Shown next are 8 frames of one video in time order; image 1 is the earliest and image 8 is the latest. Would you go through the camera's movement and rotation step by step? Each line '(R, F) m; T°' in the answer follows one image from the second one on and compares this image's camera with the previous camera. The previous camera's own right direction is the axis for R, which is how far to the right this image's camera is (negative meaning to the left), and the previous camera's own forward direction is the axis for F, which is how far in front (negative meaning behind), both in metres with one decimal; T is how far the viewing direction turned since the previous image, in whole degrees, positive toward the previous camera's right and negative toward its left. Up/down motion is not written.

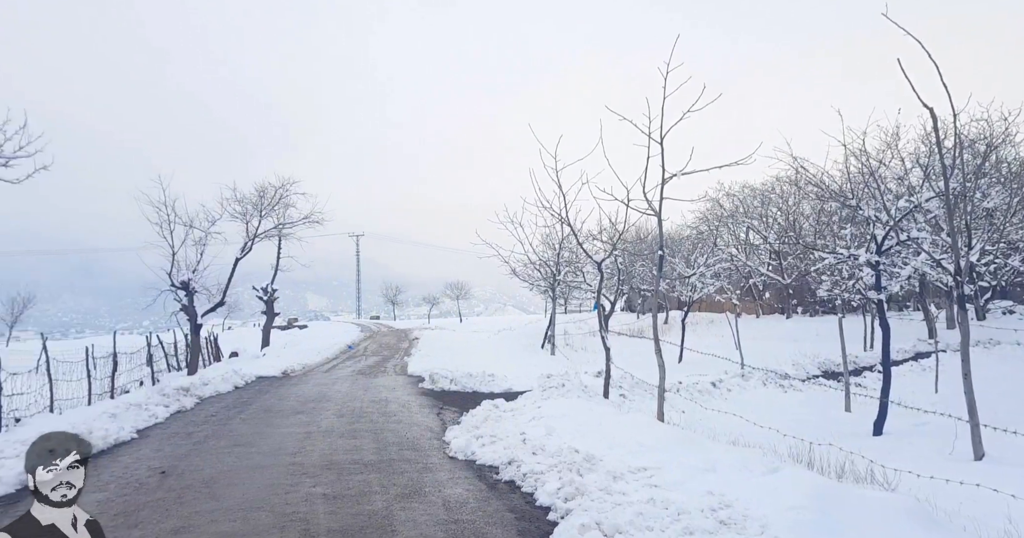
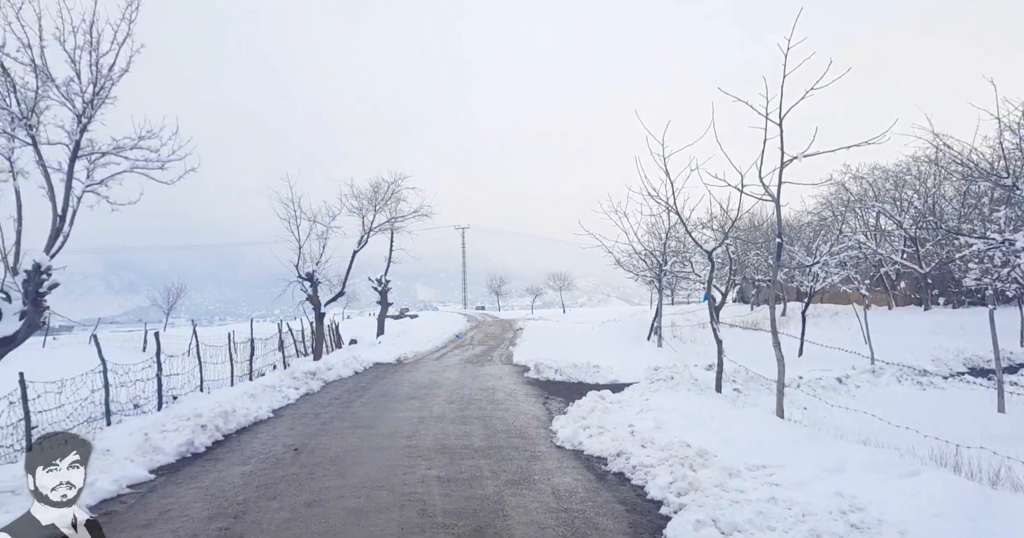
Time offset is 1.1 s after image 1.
(-0.3, 0.0) m; -8°
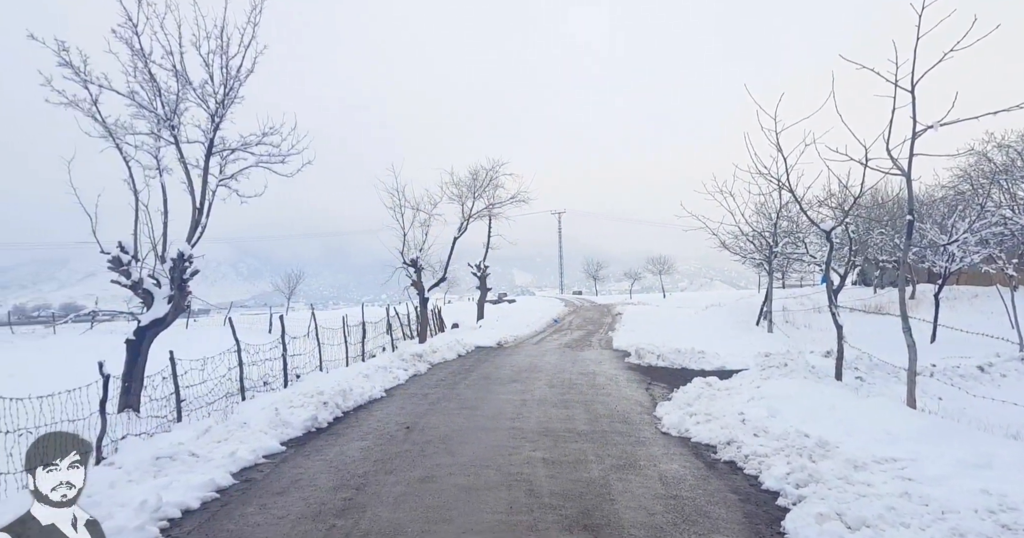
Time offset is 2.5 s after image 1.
(-0.3, 0.0) m; -7°
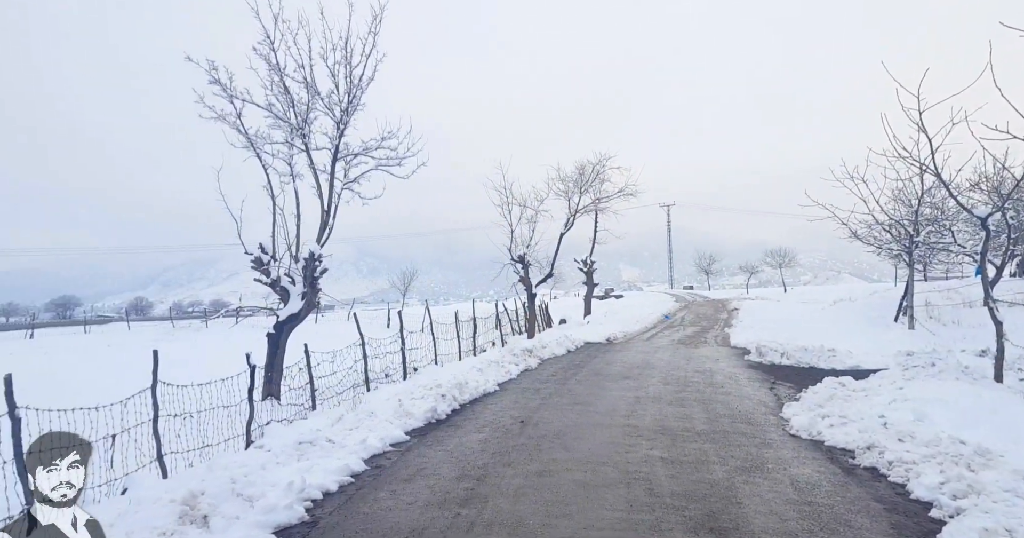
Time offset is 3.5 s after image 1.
(-0.4, 0.0) m; -8°
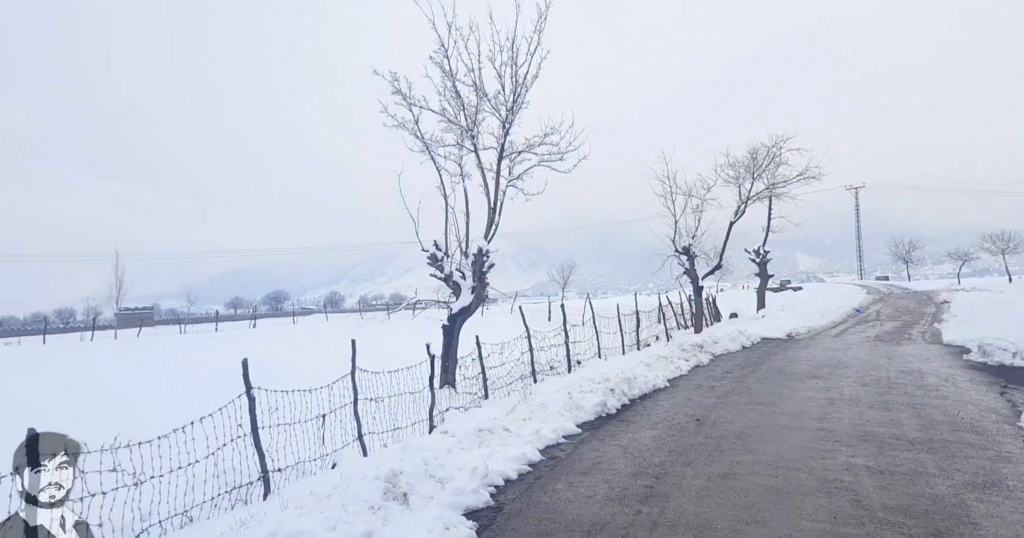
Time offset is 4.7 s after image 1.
(-0.5, 0.0) m; -12°
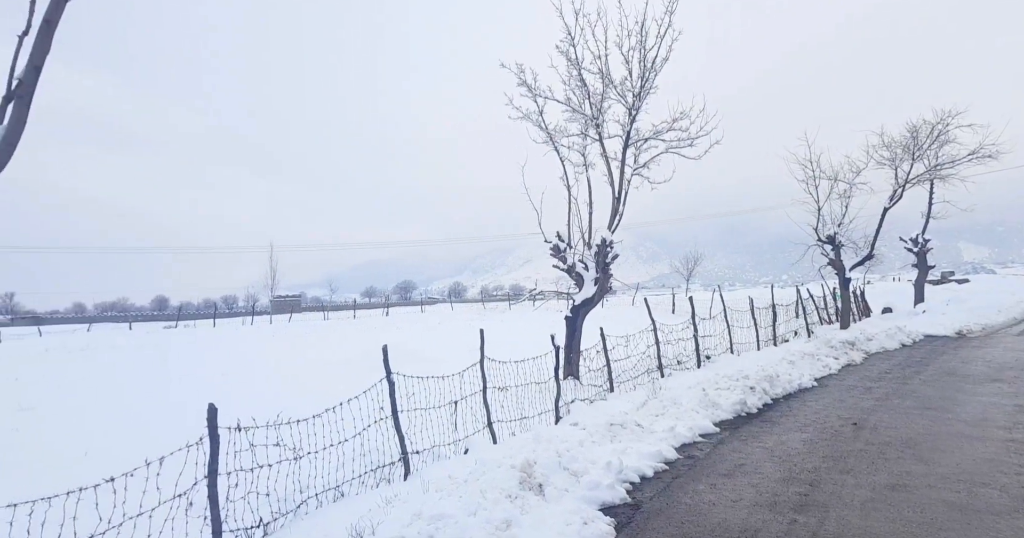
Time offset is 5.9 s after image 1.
(-0.4, 0.0) m; -8°
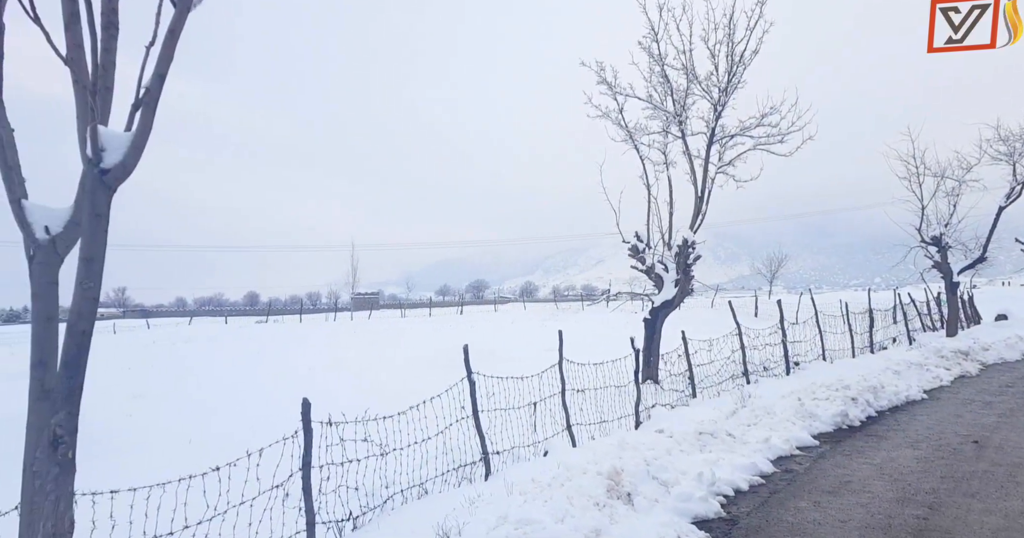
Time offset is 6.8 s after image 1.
(-0.3, 0.0) m; -5°
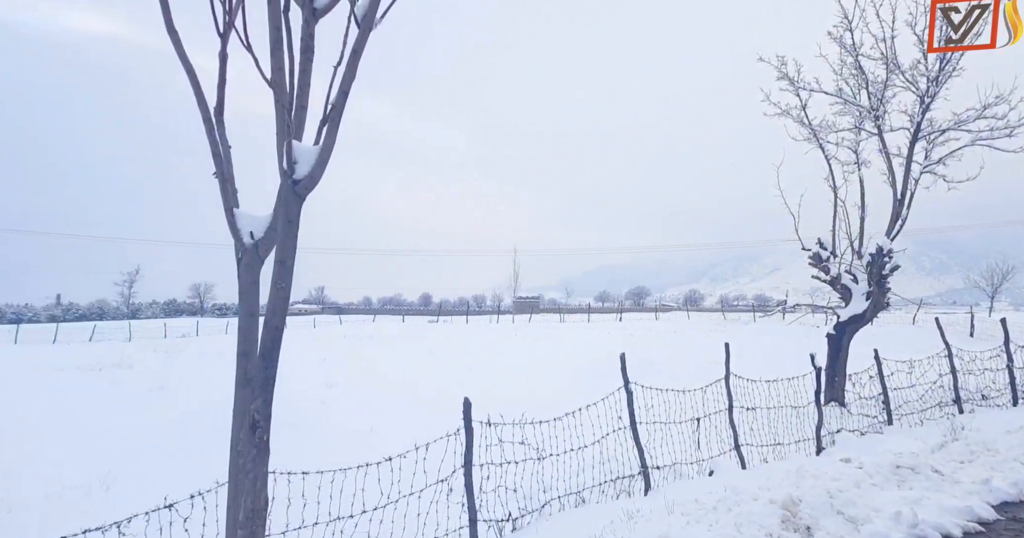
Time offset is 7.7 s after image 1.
(-0.6, 0.0) m; -11°
